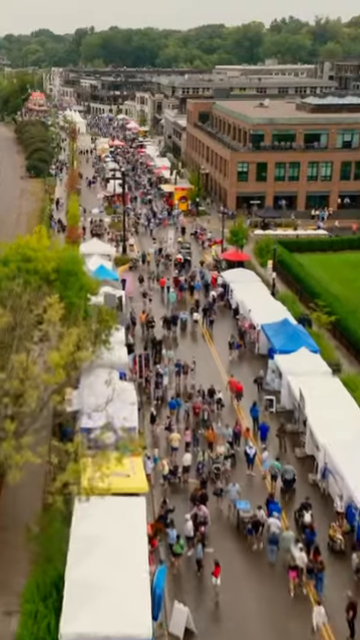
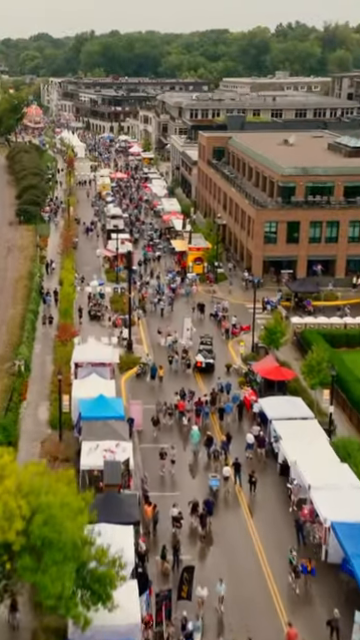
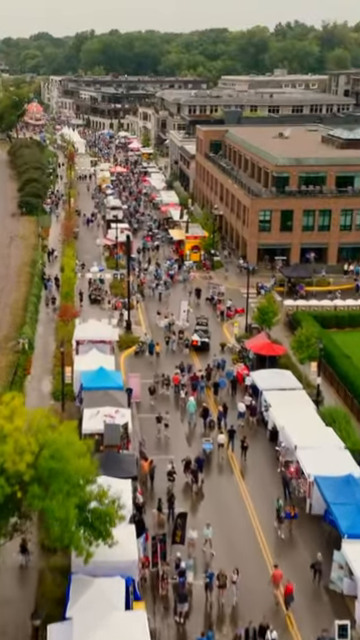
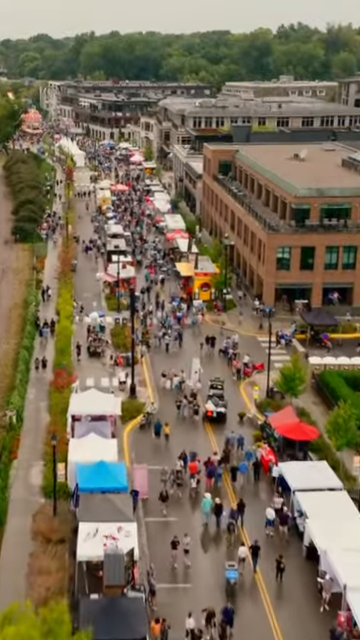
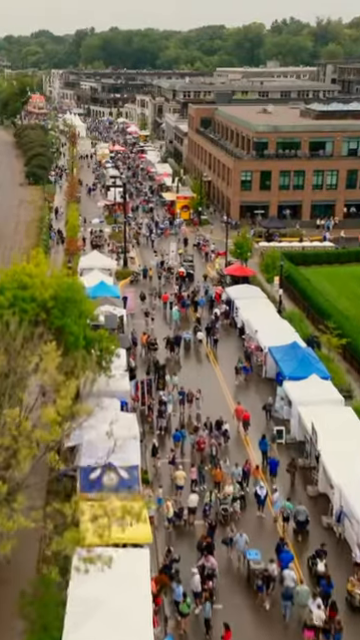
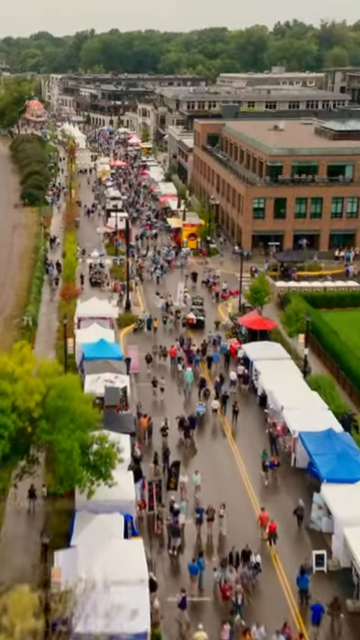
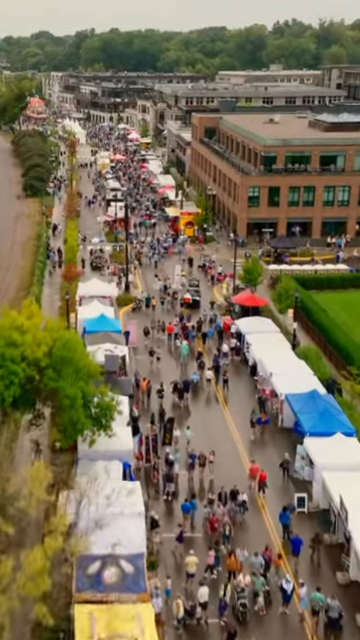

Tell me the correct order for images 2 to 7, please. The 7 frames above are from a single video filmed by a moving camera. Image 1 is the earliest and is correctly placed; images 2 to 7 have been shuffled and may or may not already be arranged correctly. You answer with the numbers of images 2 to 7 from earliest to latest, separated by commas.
5, 7, 6, 3, 2, 4
